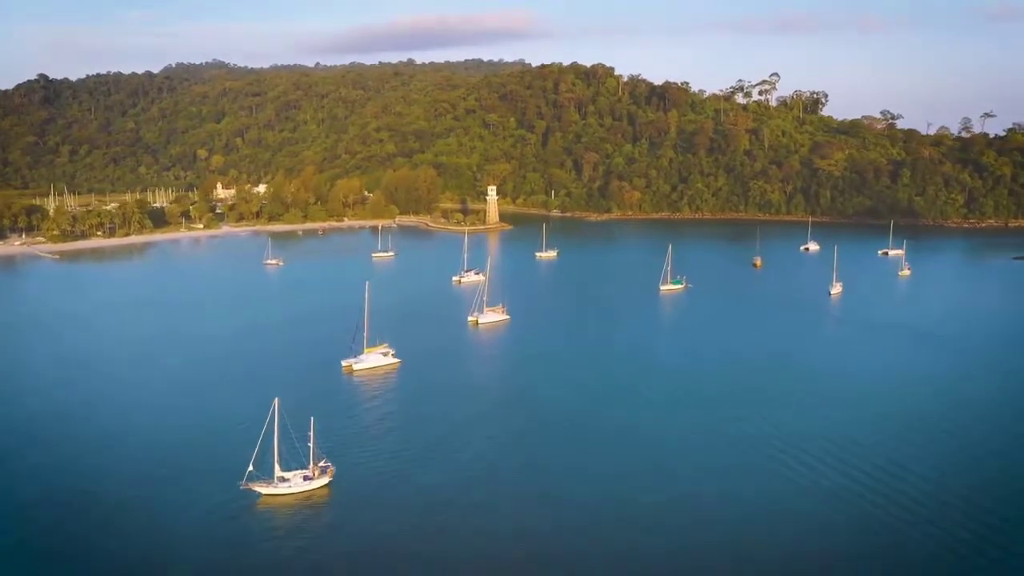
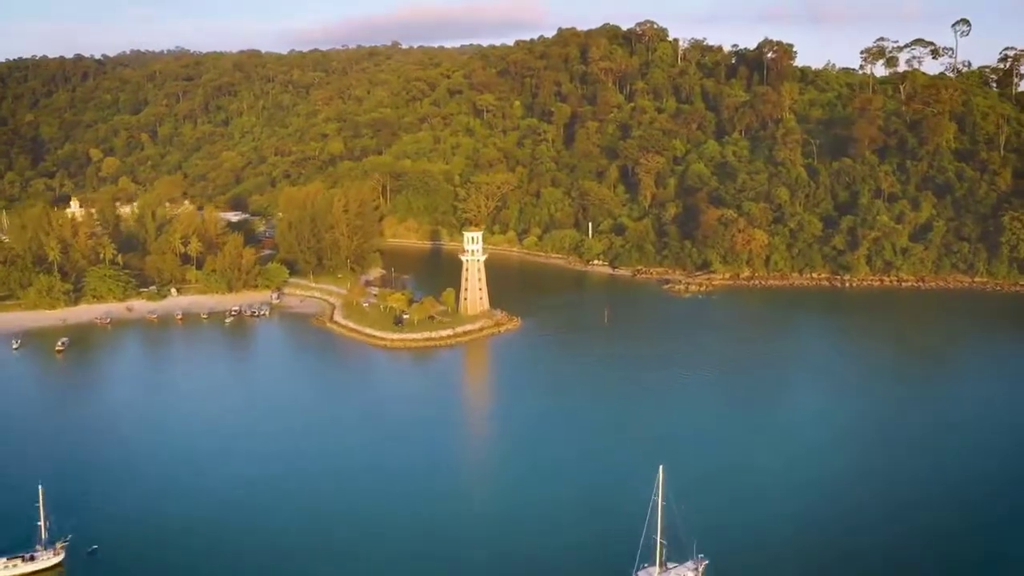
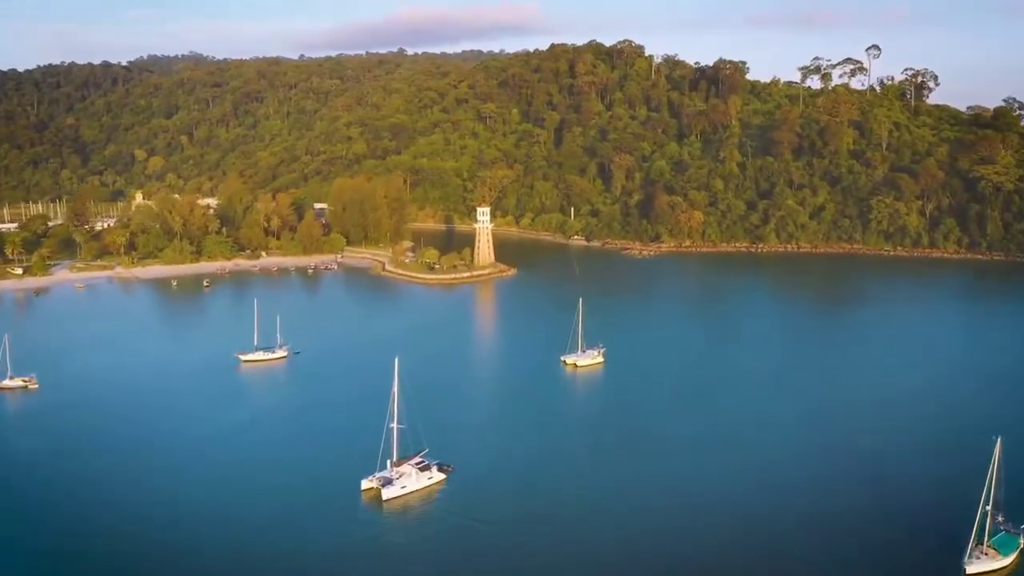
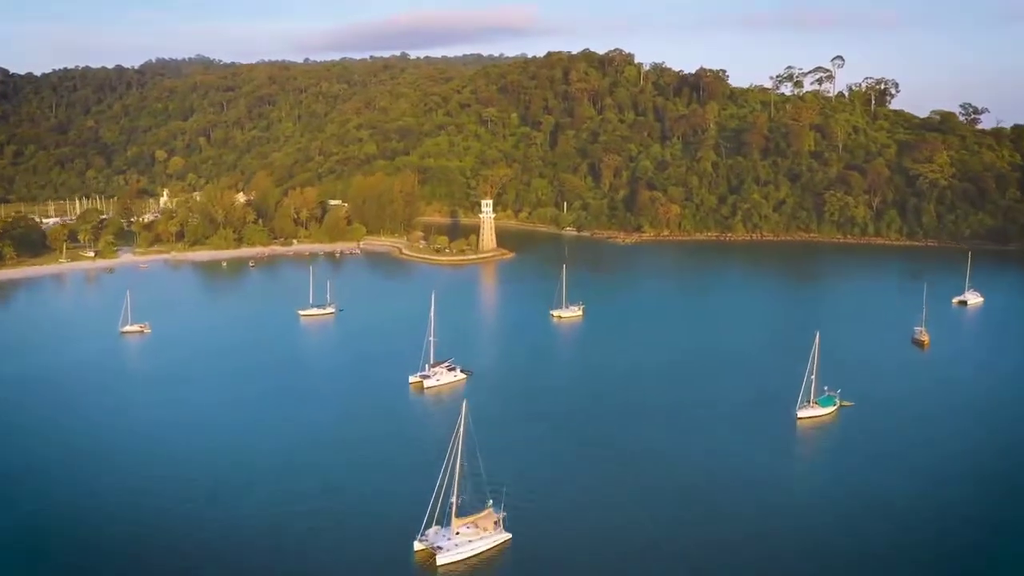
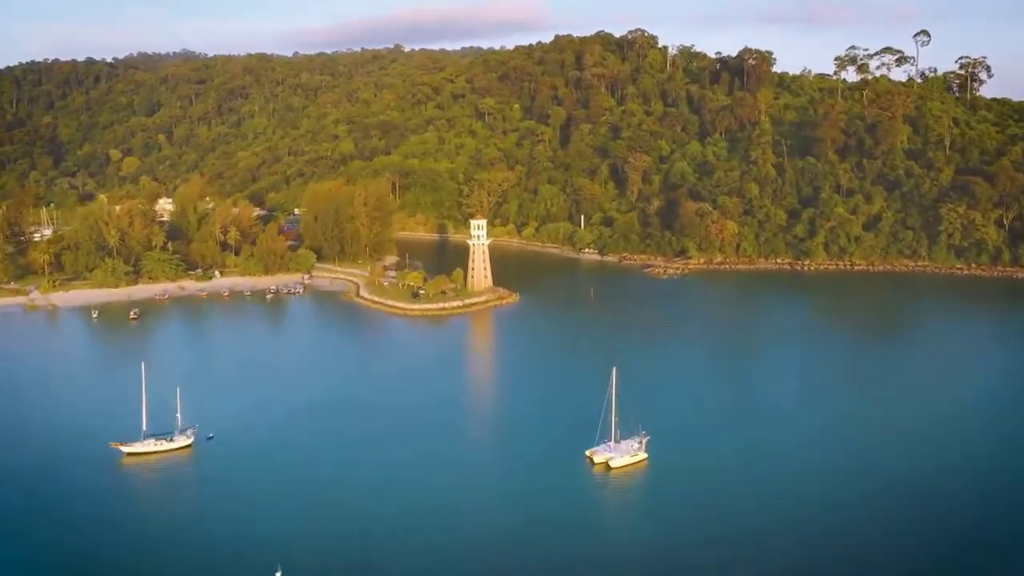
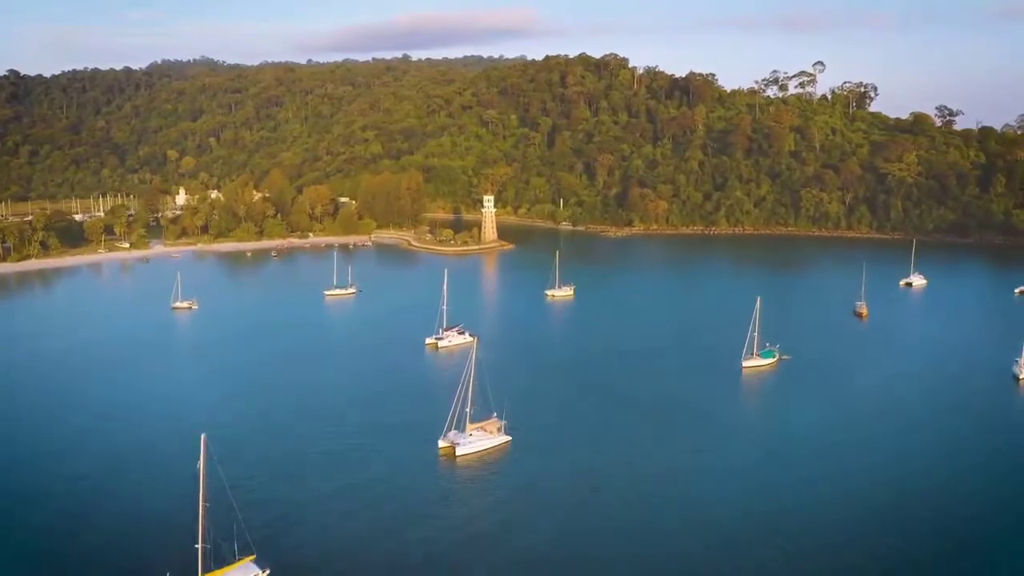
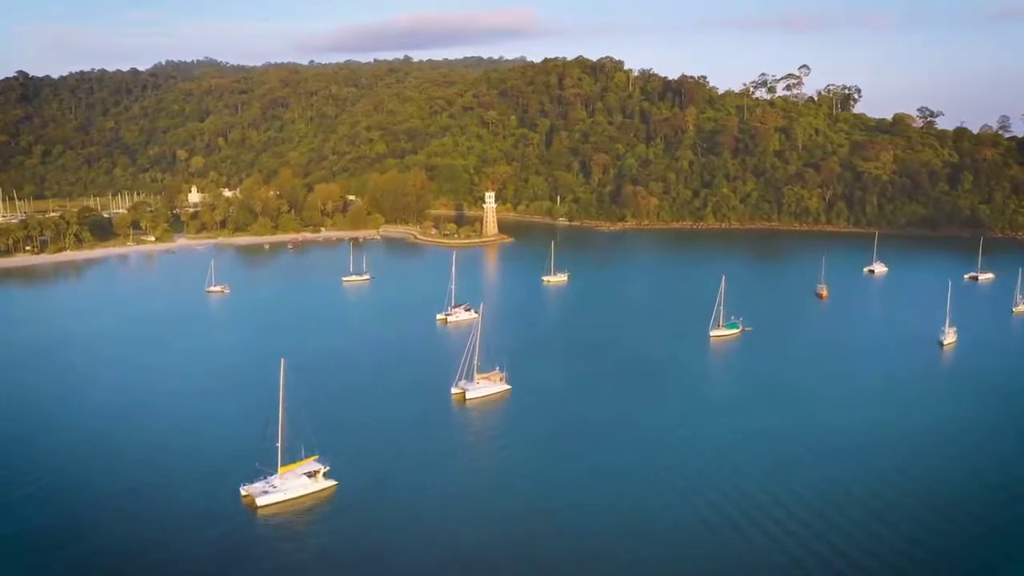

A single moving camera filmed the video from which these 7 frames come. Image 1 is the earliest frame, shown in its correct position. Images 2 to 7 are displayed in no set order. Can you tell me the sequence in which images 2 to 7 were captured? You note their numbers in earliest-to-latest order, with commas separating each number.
7, 6, 4, 3, 5, 2
